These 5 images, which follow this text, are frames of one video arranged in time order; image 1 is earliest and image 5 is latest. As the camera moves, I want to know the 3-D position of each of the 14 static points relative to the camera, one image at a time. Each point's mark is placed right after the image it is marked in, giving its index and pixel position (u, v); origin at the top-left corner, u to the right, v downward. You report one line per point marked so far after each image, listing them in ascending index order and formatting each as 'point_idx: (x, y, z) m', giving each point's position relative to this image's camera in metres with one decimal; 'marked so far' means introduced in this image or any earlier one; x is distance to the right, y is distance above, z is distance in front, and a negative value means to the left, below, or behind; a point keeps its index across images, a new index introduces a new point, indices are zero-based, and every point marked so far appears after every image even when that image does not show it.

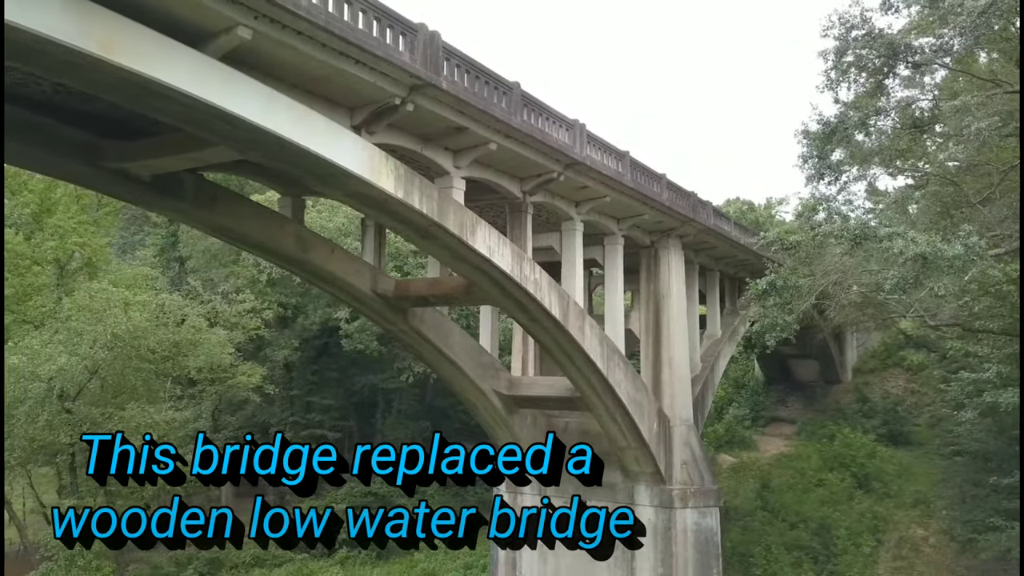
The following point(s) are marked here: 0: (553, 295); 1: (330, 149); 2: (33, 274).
0: (+0.6, -0.1, +11.1) m
1: (-1.7, +1.3, +7.2) m
2: (-9.6, +0.3, +15.5) m
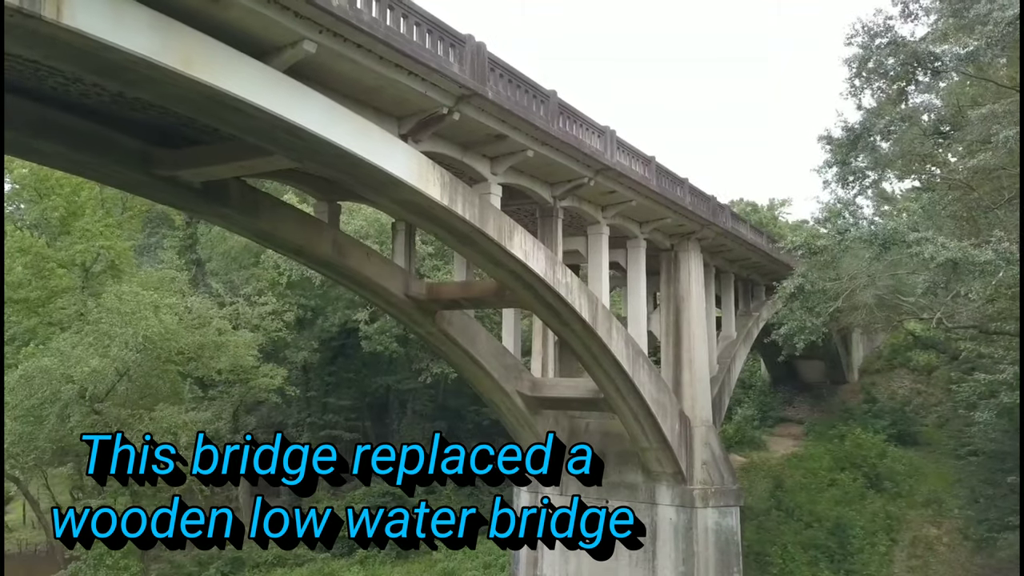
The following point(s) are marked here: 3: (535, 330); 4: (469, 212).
0: (+1.0, -0.2, +11.3) m
1: (-1.2, +1.2, +7.4) m
2: (-9.2, +0.2, +15.7) m
3: (+0.3, -0.7, +14.6) m
4: (-0.5, +0.9, +8.7) m
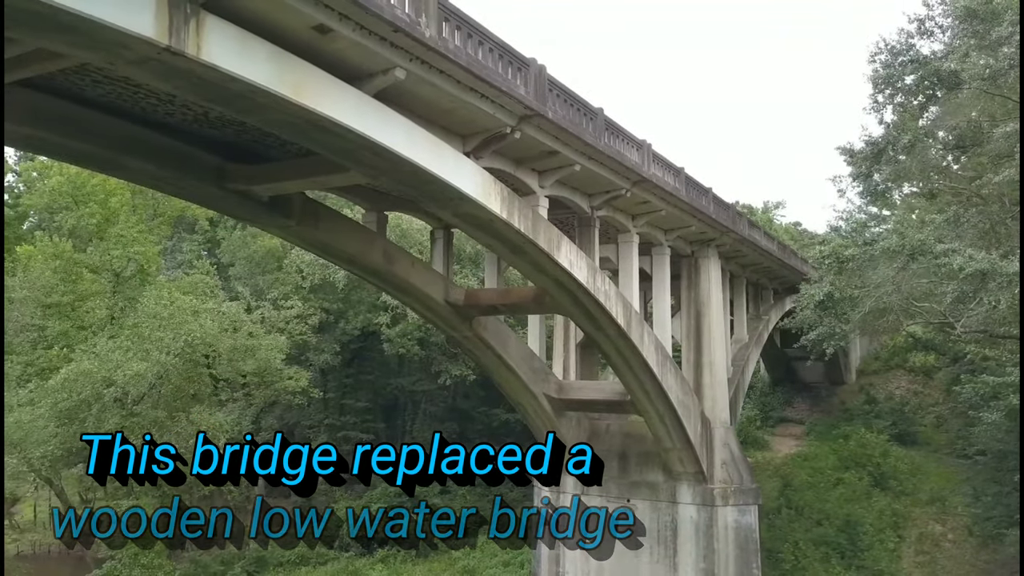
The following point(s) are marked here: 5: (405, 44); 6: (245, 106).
0: (+1.6, -0.3, +11.8) m
1: (-0.6, +1.1, +7.8) m
2: (-8.7, +0.1, +16.0) m
3: (+0.9, -0.8, +15.0) m
4: (+0.1, +0.7, +9.2) m
5: (-0.9, +2.0, +6.5) m
6: (-2.1, +1.4, +6.1) m
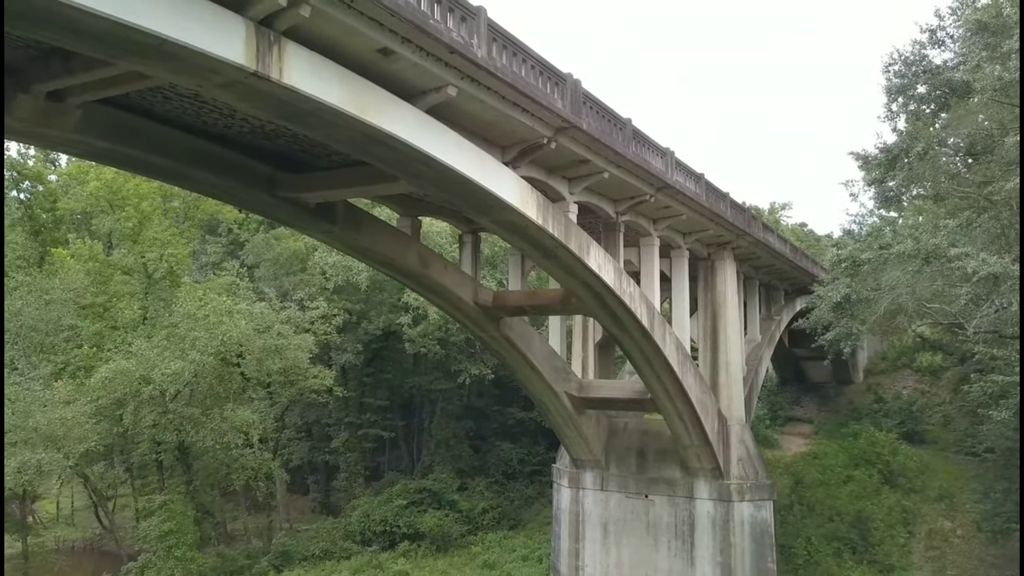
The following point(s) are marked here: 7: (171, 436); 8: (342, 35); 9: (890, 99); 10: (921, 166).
0: (+2.0, -0.3, +12.2) m
1: (-0.2, +1.1, +8.3) m
2: (-8.2, +0.1, +16.5) m
3: (+1.3, -0.8, +15.5) m
4: (+0.6, +0.7, +9.6) m
5: (-0.5, +2.0, +7.0) m
6: (-1.7, +1.4, +6.6) m
7: (-6.7, -2.9, +15.4) m
8: (-1.3, +2.0, +6.2) m
9: (+6.8, +3.4, +14.1) m
10: (+6.7, +2.0, +12.8) m
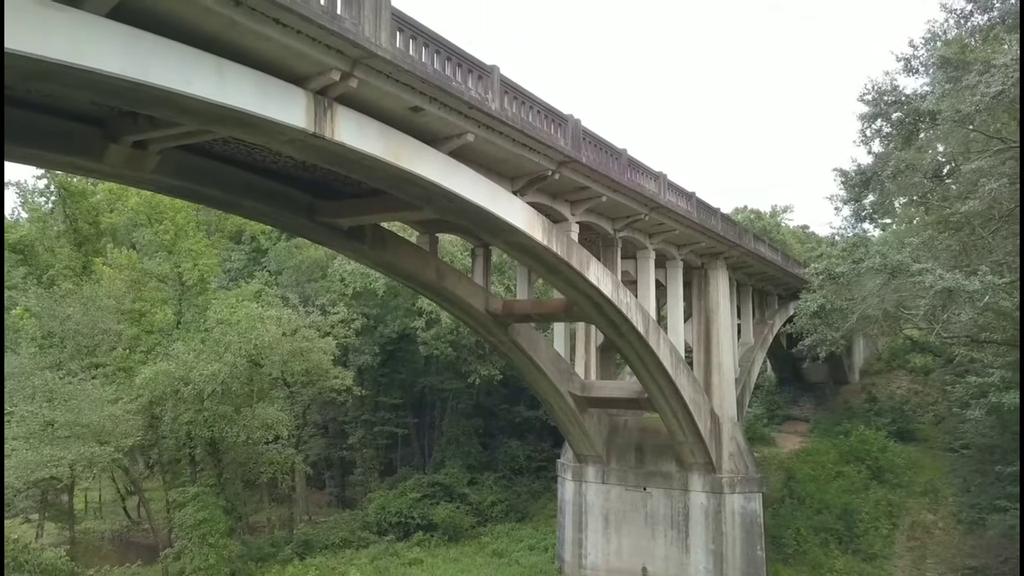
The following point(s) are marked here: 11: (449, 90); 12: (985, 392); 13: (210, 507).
0: (+2.2, -0.5, +13.5) m
1: (-0.1, +0.9, +9.6) m
2: (-8.1, 0.0, +17.8) m
3: (+1.5, -1.0, +16.7) m
4: (+0.7, +0.5, +10.9) m
5: (-0.4, +1.8, +8.2) m
6: (-1.6, +1.2, +7.9) m
7: (-6.5, -3.1, +16.7) m
8: (-1.3, +1.8, +7.5) m
9: (+6.9, +3.2, +15.3) m
10: (+6.9, +1.8, +14.1) m
11: (-0.6, +1.9, +7.6) m
12: (+10.4, -2.3, +17.2) m
13: (-6.6, -4.8, +17.1) m
